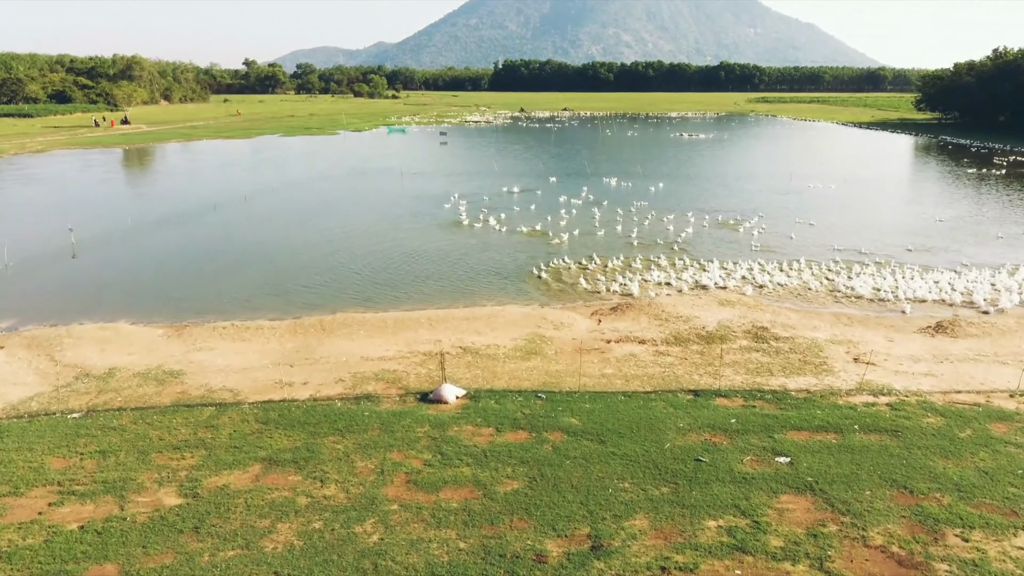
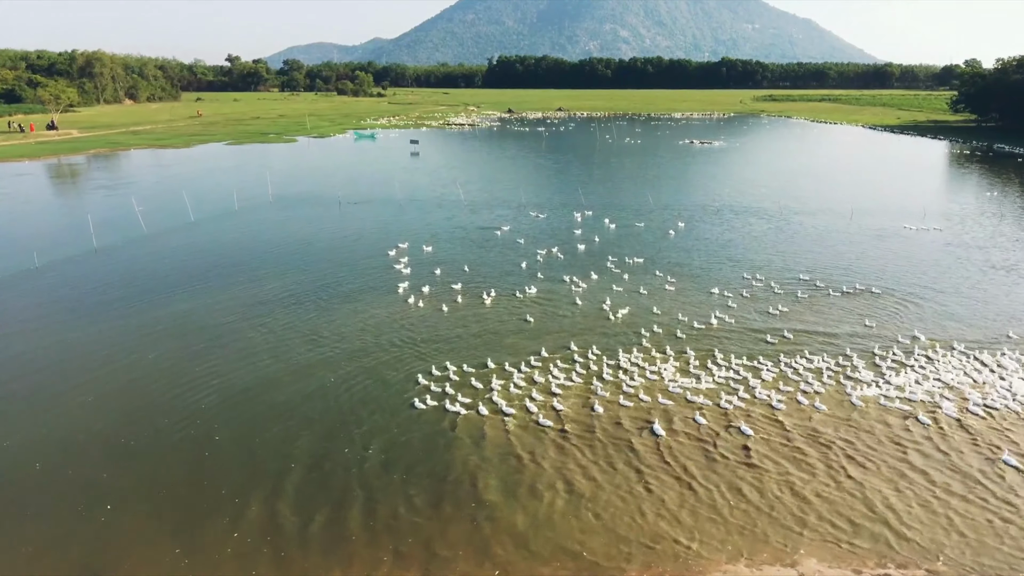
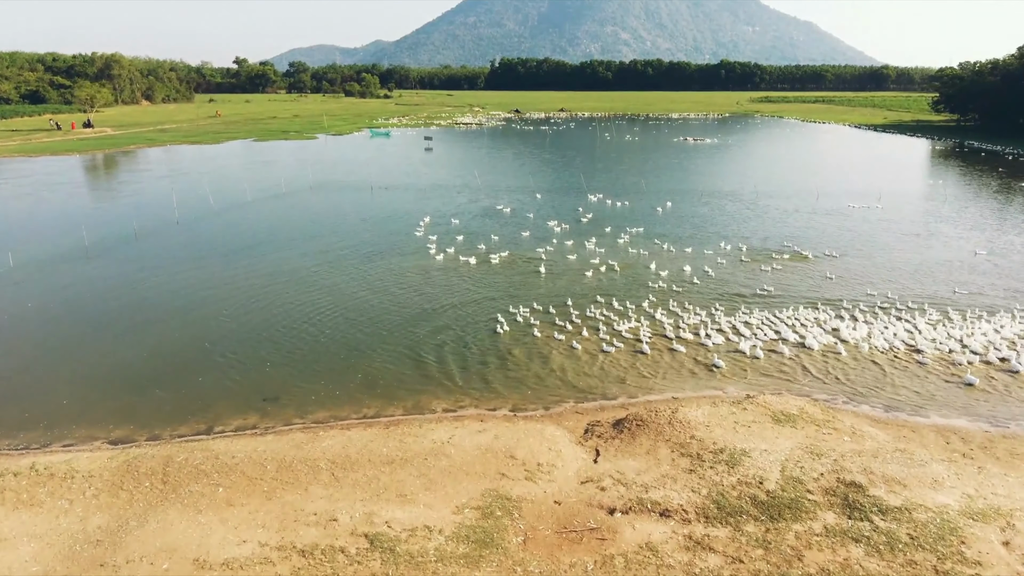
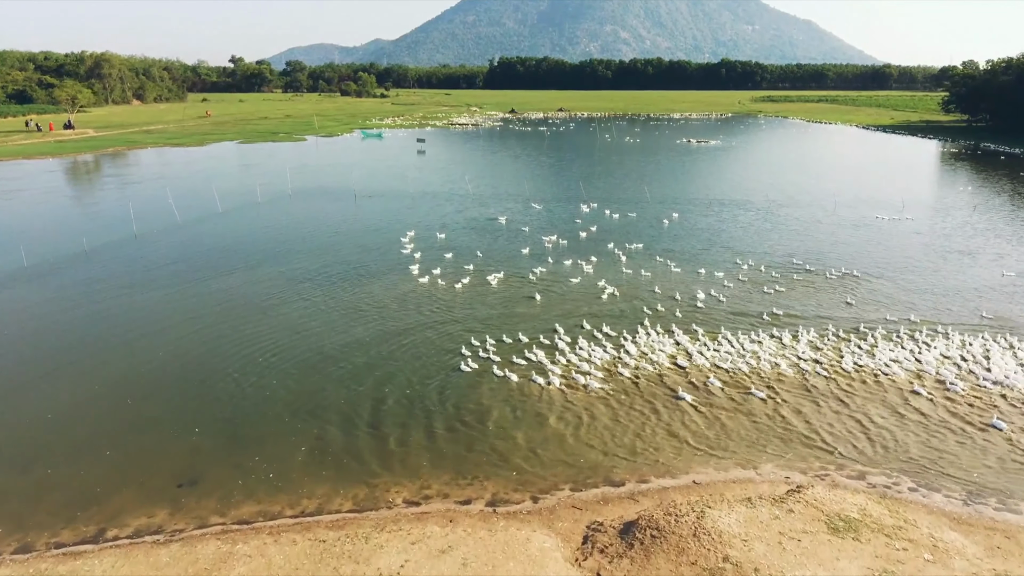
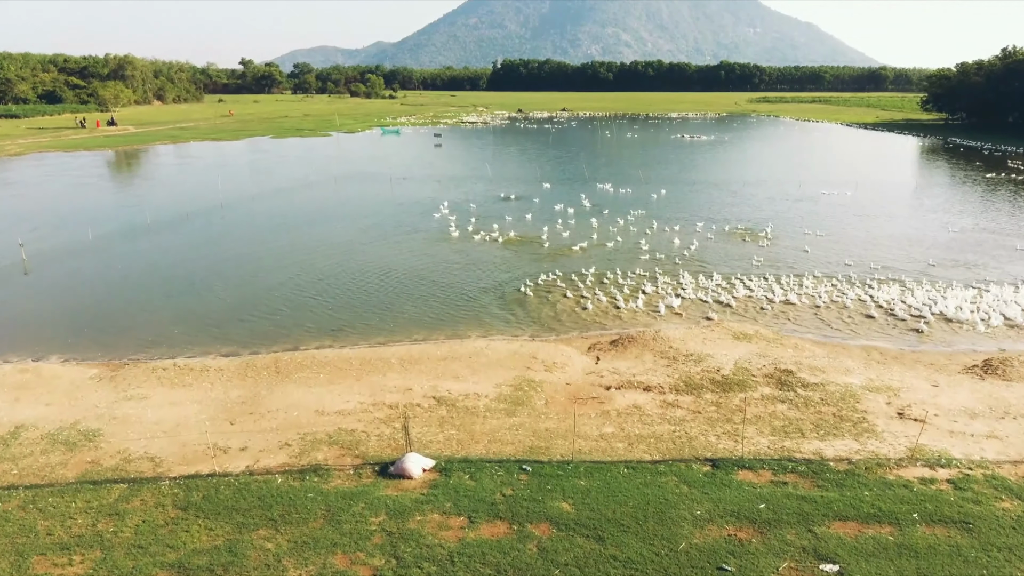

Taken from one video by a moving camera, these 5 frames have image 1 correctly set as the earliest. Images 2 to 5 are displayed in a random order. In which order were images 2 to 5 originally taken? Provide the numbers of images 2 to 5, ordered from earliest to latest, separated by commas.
5, 3, 4, 2
